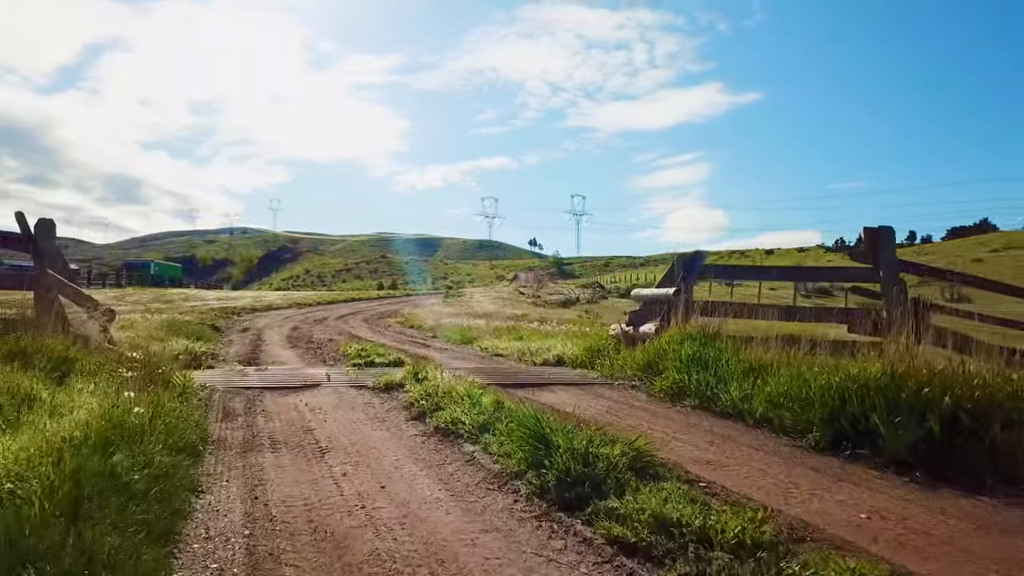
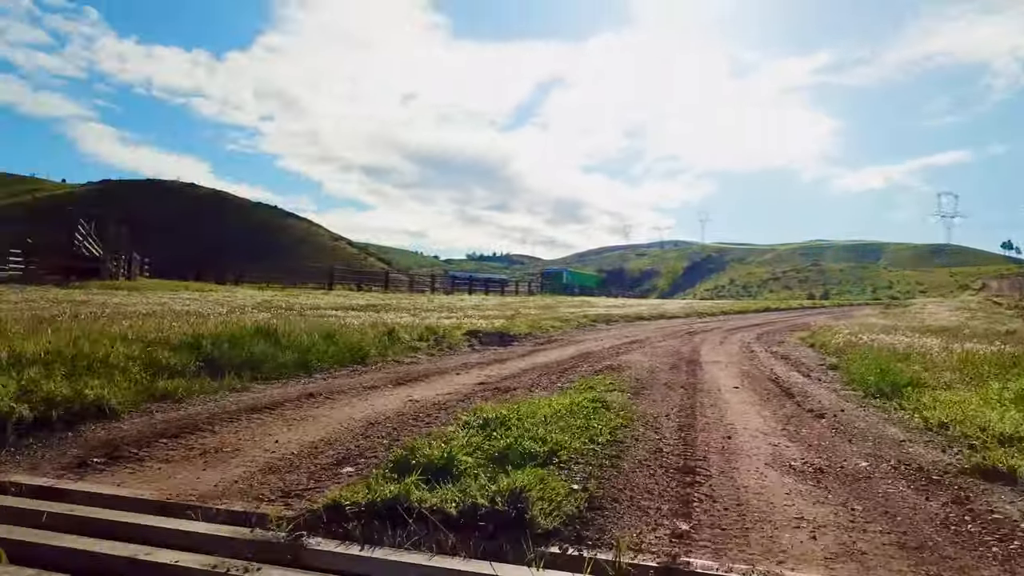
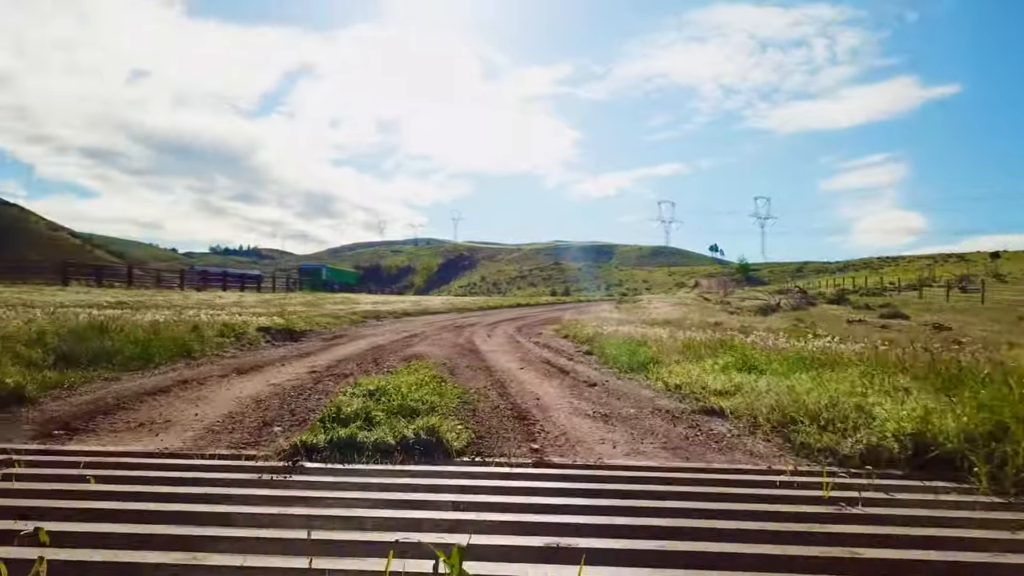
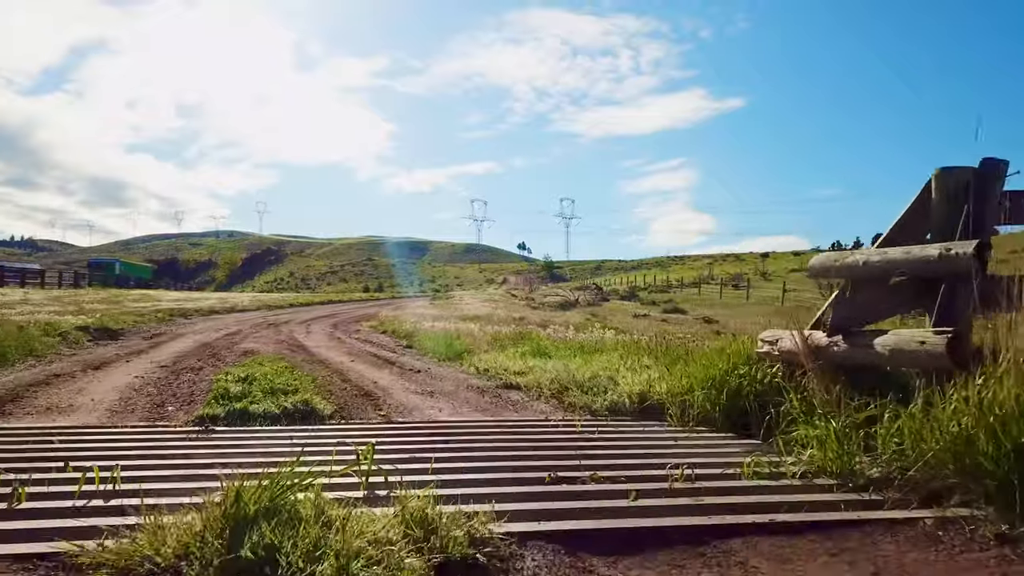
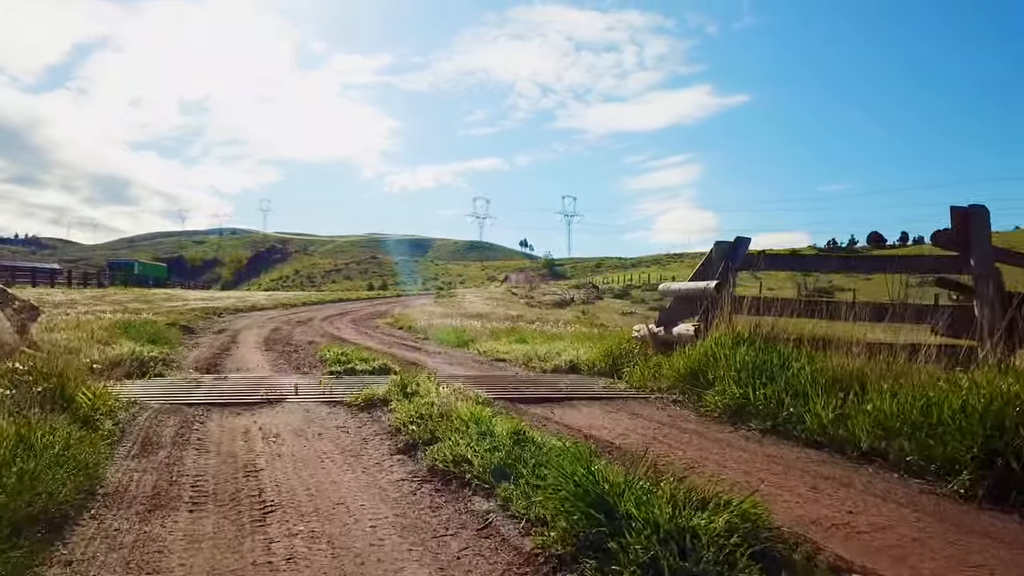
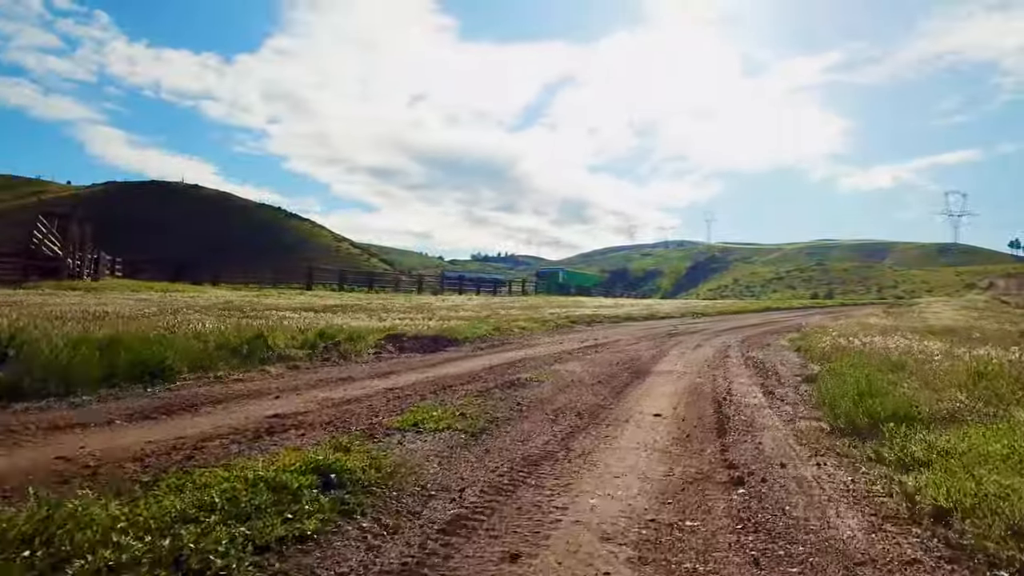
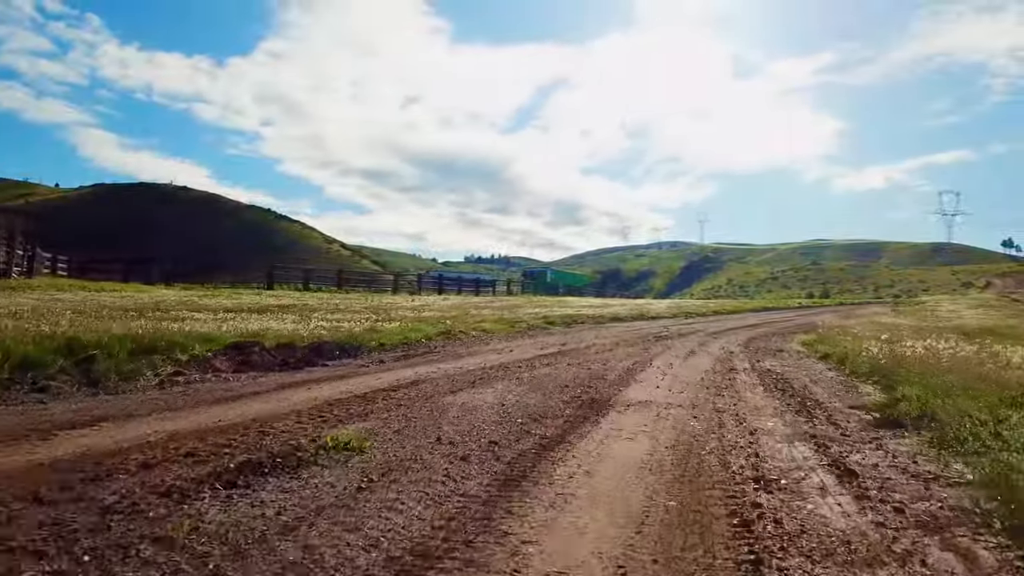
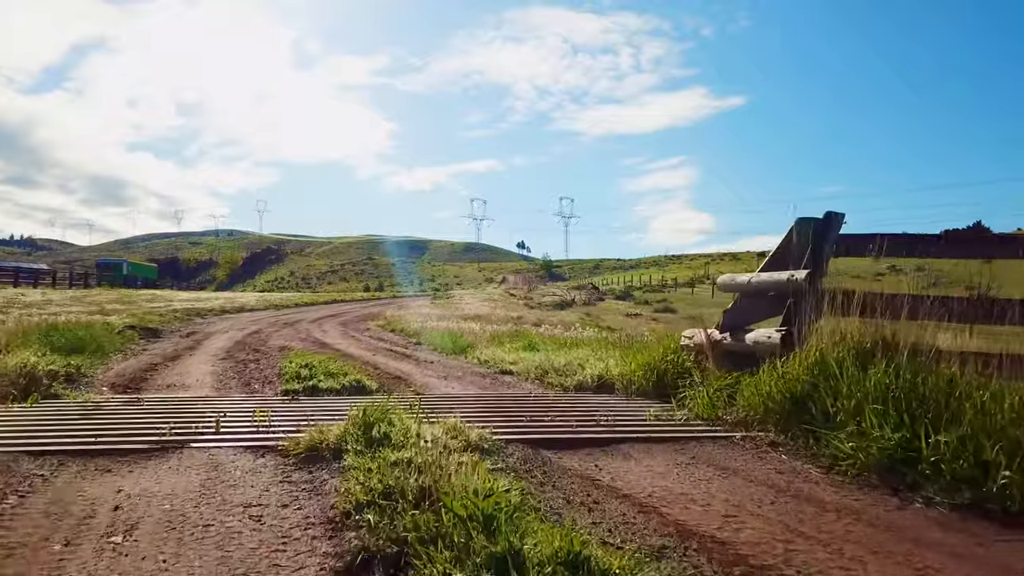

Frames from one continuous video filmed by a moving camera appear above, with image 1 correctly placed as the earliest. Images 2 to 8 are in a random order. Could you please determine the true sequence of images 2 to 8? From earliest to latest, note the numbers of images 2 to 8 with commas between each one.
5, 8, 4, 3, 2, 6, 7
